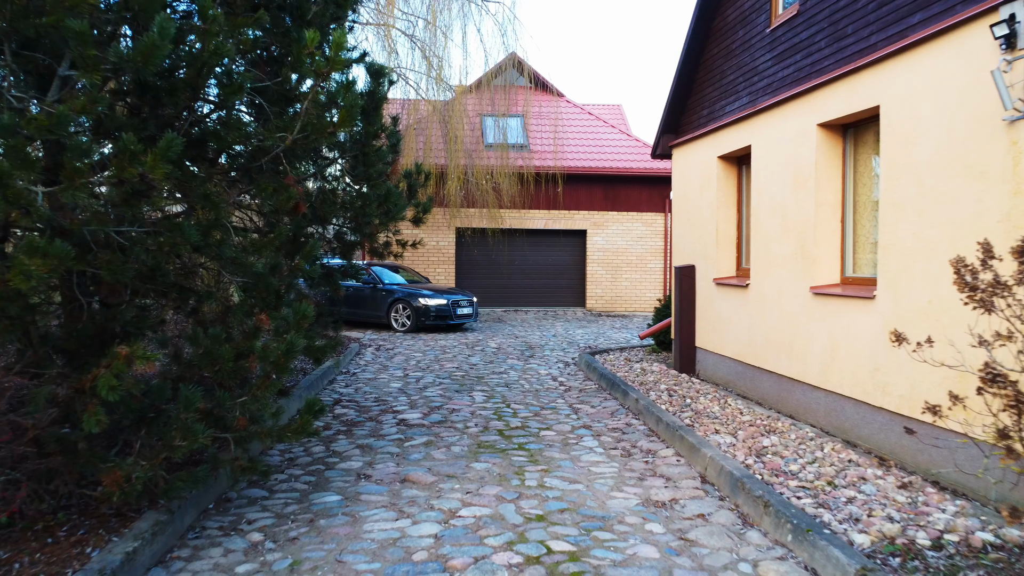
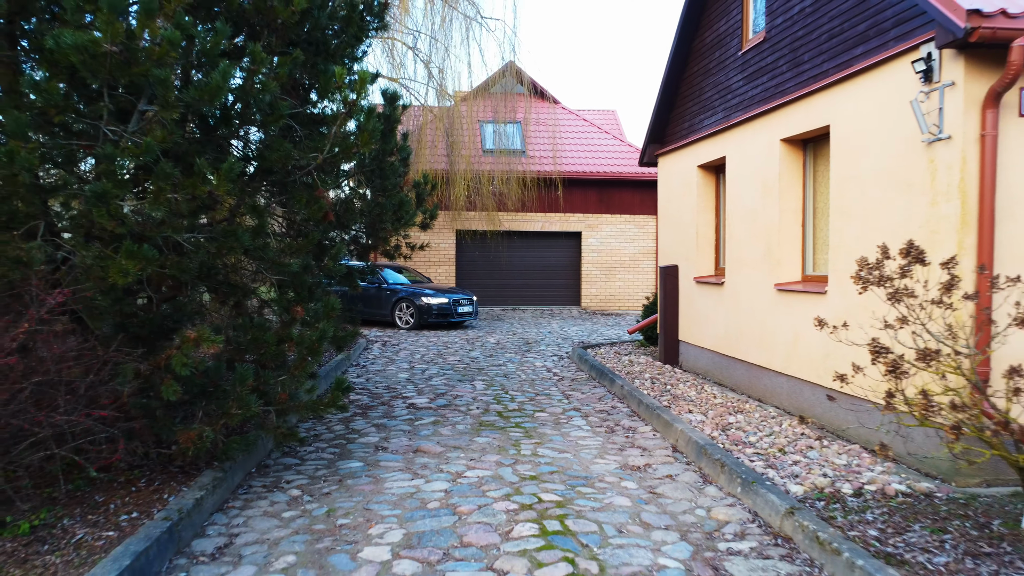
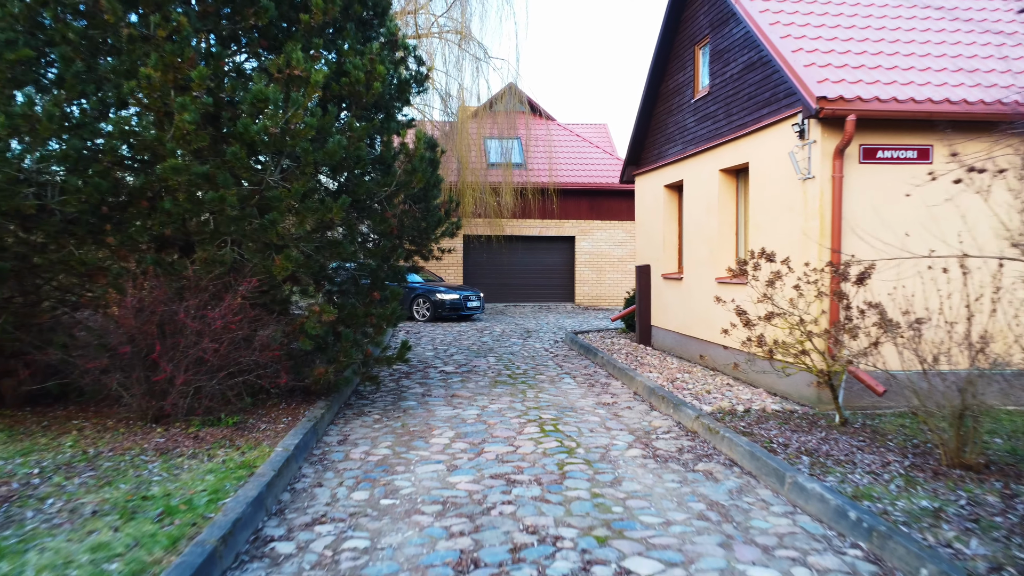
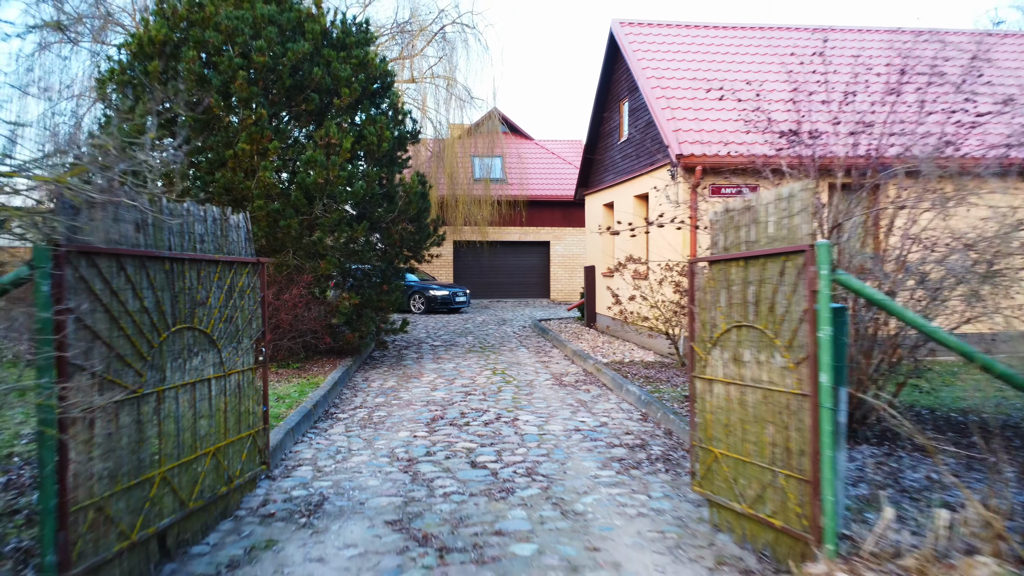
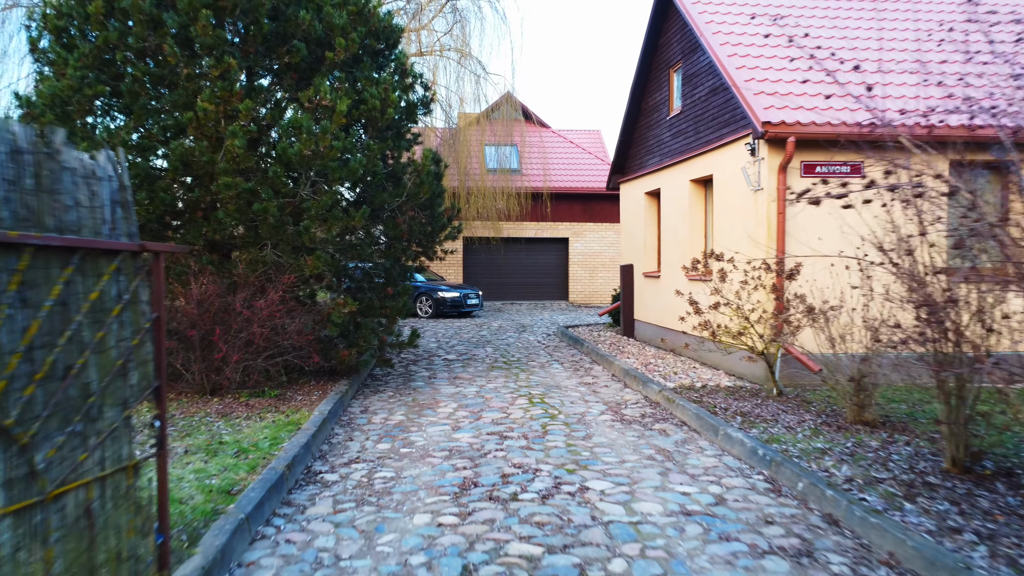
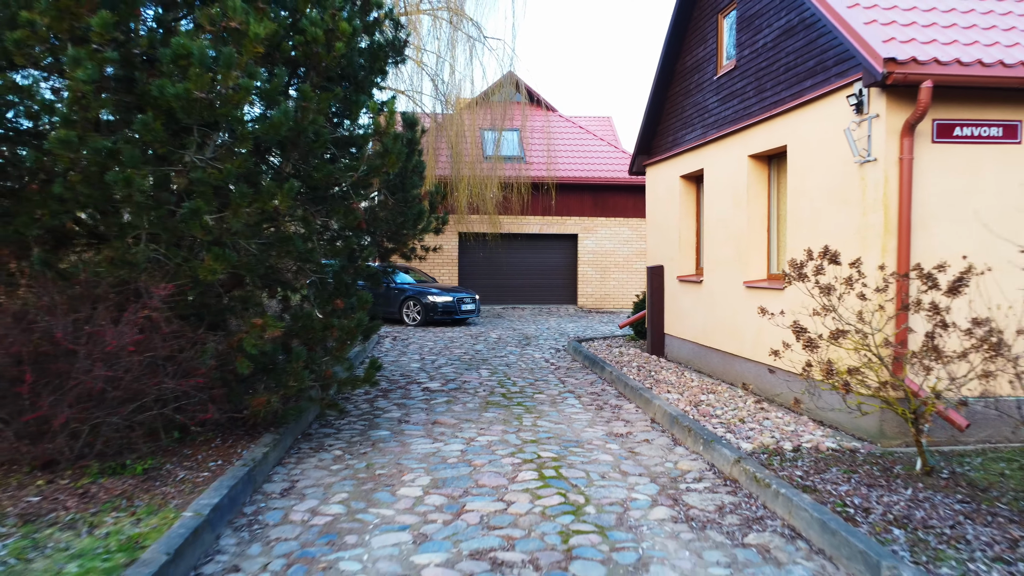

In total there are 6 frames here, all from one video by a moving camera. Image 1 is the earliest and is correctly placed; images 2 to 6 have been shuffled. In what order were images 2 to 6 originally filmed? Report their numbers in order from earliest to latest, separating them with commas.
2, 6, 3, 5, 4
